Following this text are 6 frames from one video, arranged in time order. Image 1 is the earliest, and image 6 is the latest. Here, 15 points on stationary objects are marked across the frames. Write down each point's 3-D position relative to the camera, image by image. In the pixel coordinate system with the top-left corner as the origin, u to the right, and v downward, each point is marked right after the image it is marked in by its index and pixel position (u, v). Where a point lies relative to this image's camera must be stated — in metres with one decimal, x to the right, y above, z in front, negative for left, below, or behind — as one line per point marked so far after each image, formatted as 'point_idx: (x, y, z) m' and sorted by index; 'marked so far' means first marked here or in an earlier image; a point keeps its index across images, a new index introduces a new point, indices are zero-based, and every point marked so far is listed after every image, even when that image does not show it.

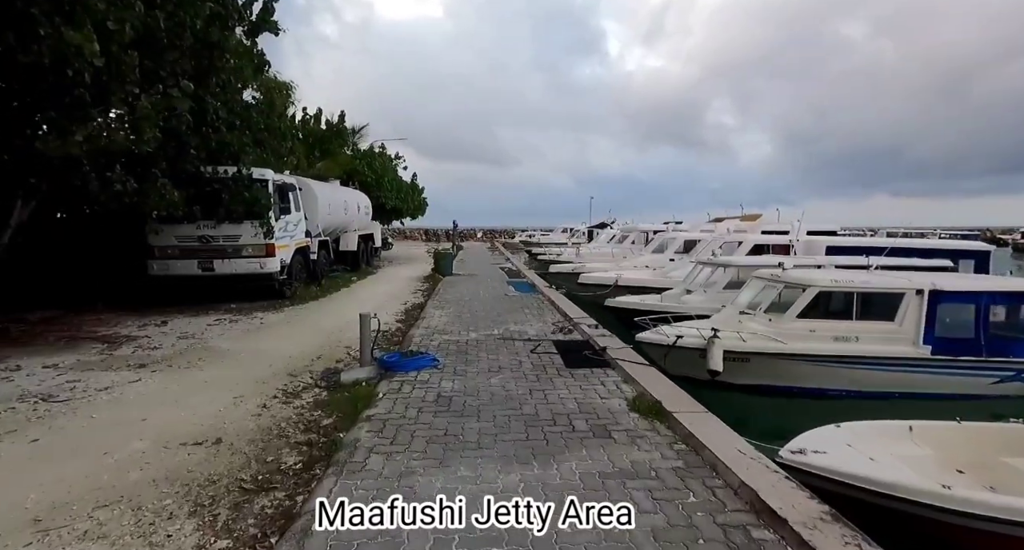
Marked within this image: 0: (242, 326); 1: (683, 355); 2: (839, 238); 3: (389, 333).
0: (-4.3, -0.8, +9.0) m
1: (+3.1, -1.4, +10.1) m
2: (+9.8, +1.1, +16.7) m
3: (-1.8, -0.9, +8.4) m
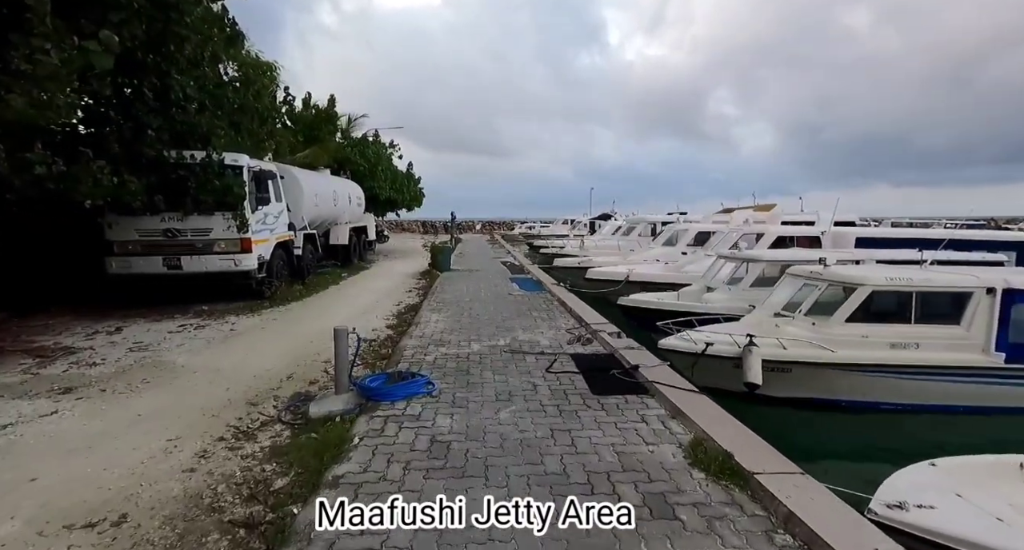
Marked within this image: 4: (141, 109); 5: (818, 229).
0: (-4.2, -0.8, +7.8) m
1: (+3.2, -1.4, +8.9) m
2: (+9.8, +1.3, +15.5) m
3: (-1.7, -0.9, +7.2) m
4: (-5.3, +2.4, +8.1) m
5: (+8.6, +1.3, +15.8) m
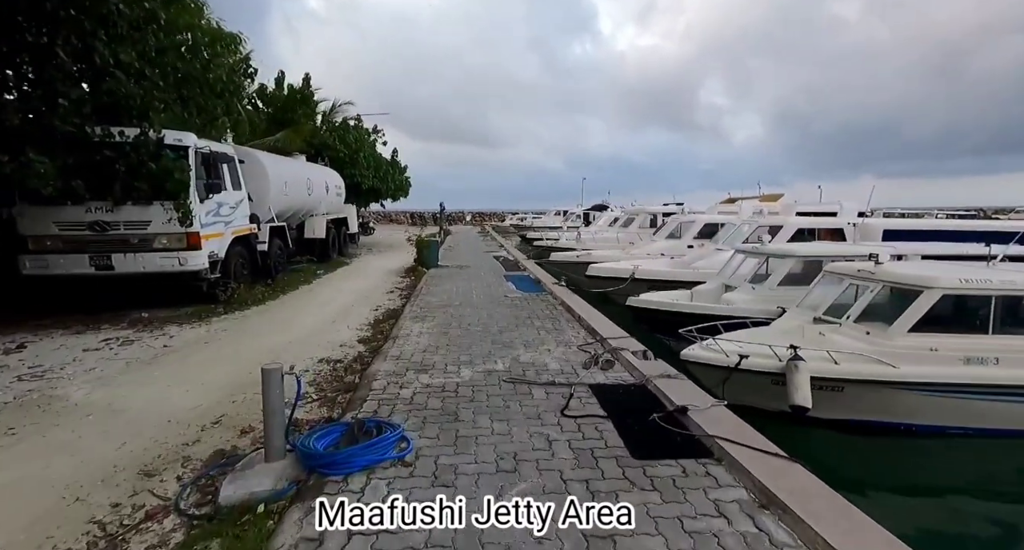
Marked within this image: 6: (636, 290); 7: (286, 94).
0: (-4.2, -0.9, +6.3) m
1: (+3.2, -1.4, +7.5) m
2: (+9.7, +1.4, +14.2) m
3: (-1.7, -0.9, +5.8) m
4: (-5.3, +2.3, +6.5) m
5: (+8.4, +1.4, +14.5) m
6: (+3.2, -0.4, +14.5) m
7: (-7.1, +5.7, +17.6) m
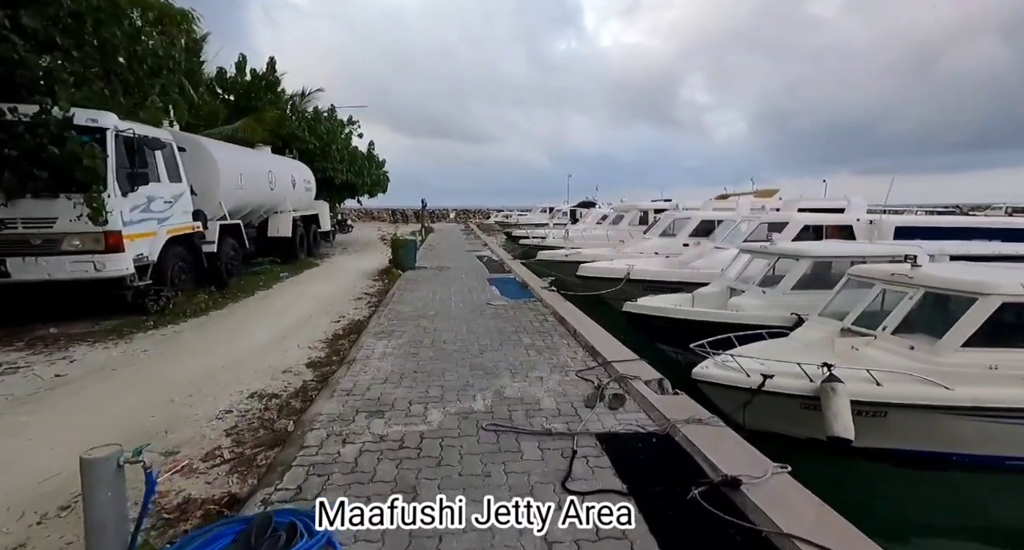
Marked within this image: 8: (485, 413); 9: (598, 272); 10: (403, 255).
0: (-4.4, -1.0, +4.9) m
1: (+3.0, -1.5, +6.4) m
2: (+9.3, +1.4, +13.2) m
3: (-1.9, -1.0, +4.5) m
4: (-5.5, +2.2, +5.1) m
5: (+8.0, +1.4, +13.5) m
6: (+2.8, -0.4, +13.4) m
7: (-7.6, +5.7, +16.2) m
8: (-0.2, -1.0, +4.1) m
9: (+2.1, +0.1, +13.6) m
10: (-2.6, +0.5, +13.2) m
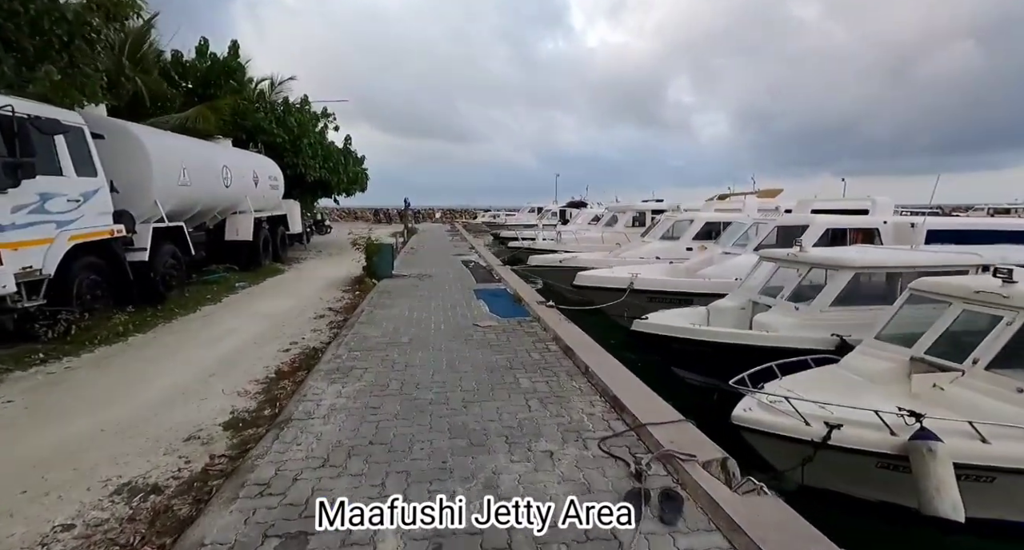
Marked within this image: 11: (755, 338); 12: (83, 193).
0: (-4.4, -1.2, +3.3) m
1: (+2.9, -1.6, +4.9) m
2: (+9.1, +1.2, +11.9) m
3: (-1.9, -1.2, +2.9) m
4: (-5.5, +2.0, +3.5) m
5: (+7.8, +1.2, +12.1) m
6: (+2.6, -0.6, +11.9) m
7: (-7.9, +5.5, +14.5) m
8: (-0.2, -1.2, +2.6) m
9: (+1.9, -0.1, +12.2) m
10: (-2.8, +0.3, +11.7) m
11: (+3.4, -0.9, +7.9) m
12: (-5.1, +1.0, +6.6) m
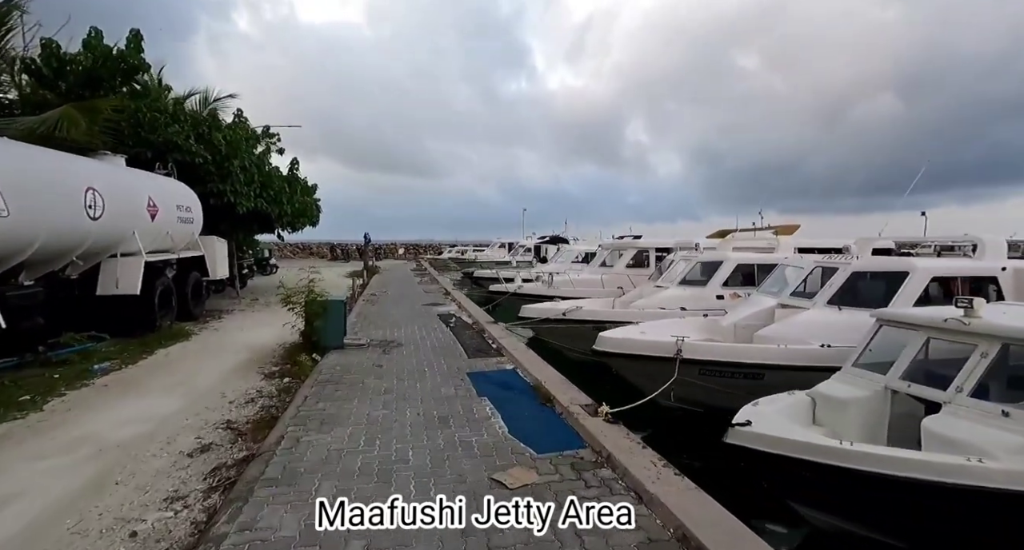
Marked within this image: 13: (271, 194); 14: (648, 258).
0: (-3.7, -1.7, -0.5) m
1: (+3.5, -2.2, +1.6) m
2: (+9.1, +0.2, +9.2) m
3: (-1.2, -1.7, -0.7) m
4: (-4.9, +1.5, -0.2) m
5: (+7.8, +0.2, +9.3) m
6: (+2.7, -1.6, +8.6) m
7: (-8.1, +4.2, +10.8) m
8: (+0.5, -1.6, -0.9) m
9: (+1.9, -1.2, +8.8) m
10: (-2.7, -0.7, +8.0) m
11: (+3.7, -1.7, +4.6) m
12: (-4.7, +0.3, +2.9) m
13: (-7.0, +2.4, +16.2) m
14: (+4.3, +0.5, +17.9) m
